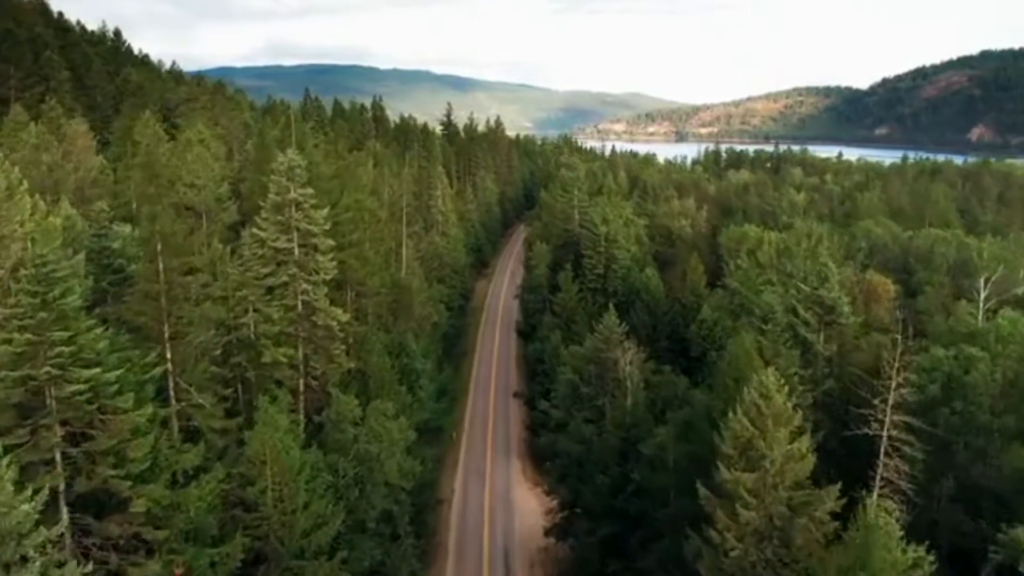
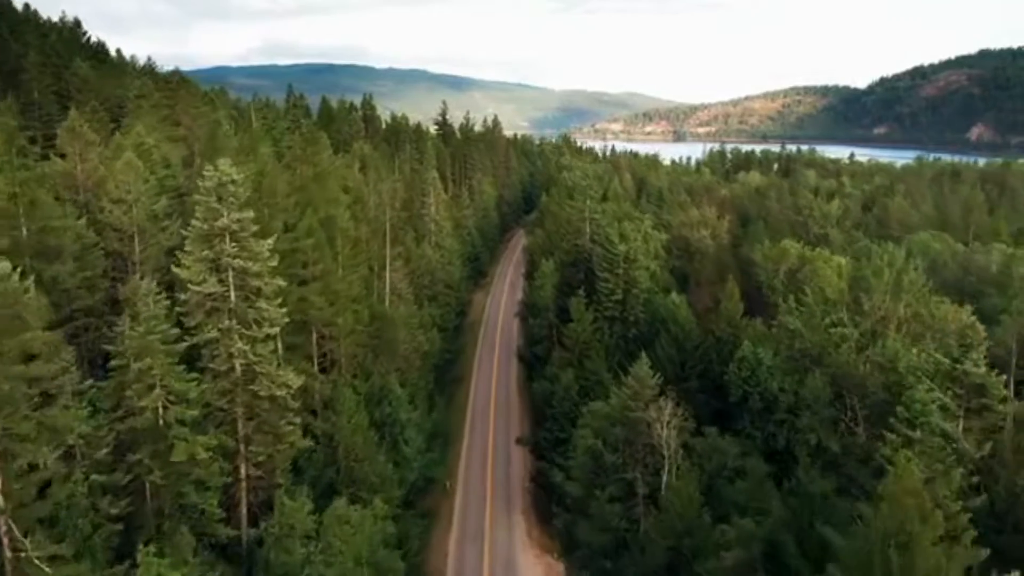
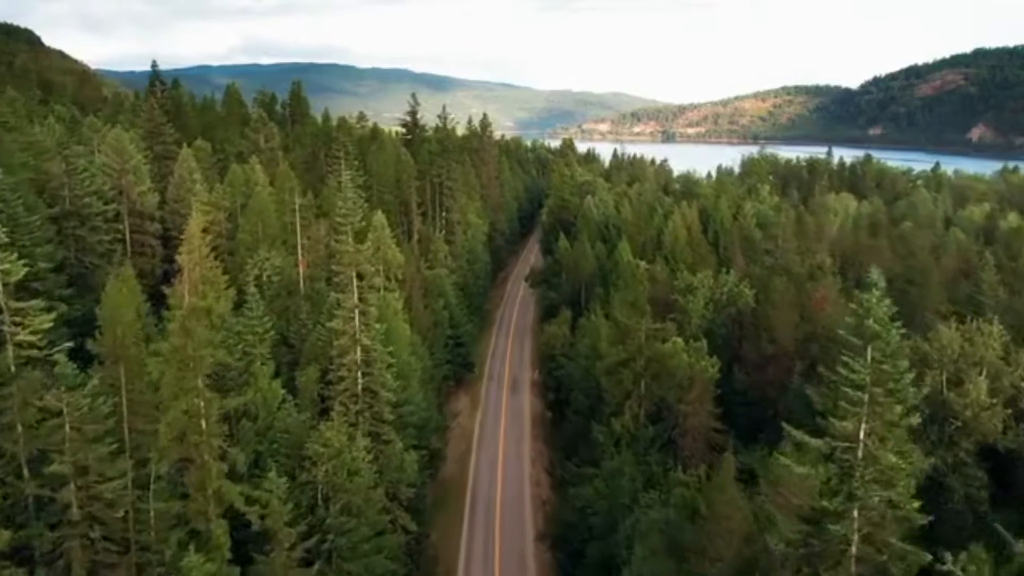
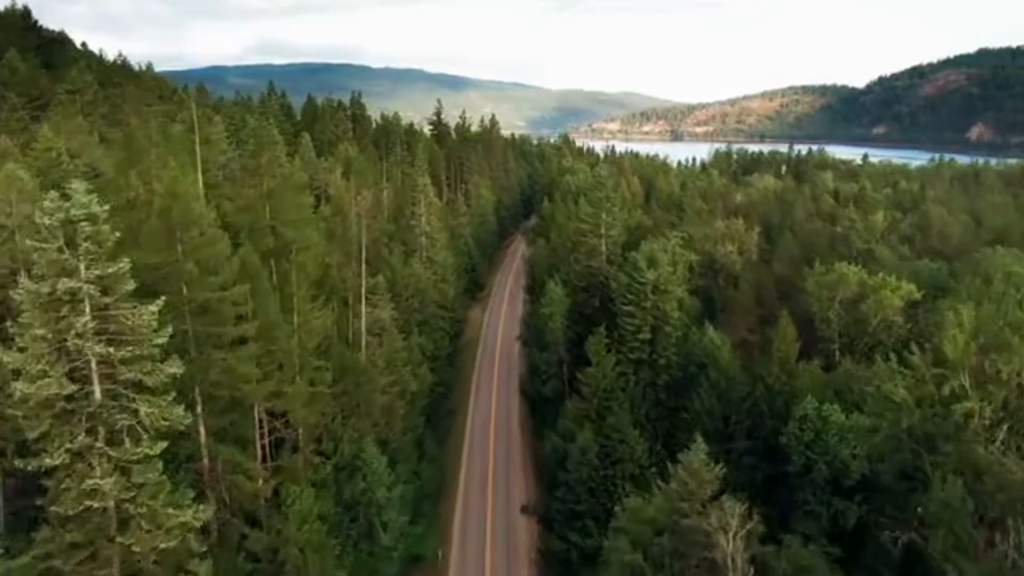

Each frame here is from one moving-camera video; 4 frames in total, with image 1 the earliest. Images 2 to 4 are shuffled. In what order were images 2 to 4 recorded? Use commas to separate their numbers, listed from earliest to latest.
2, 4, 3
